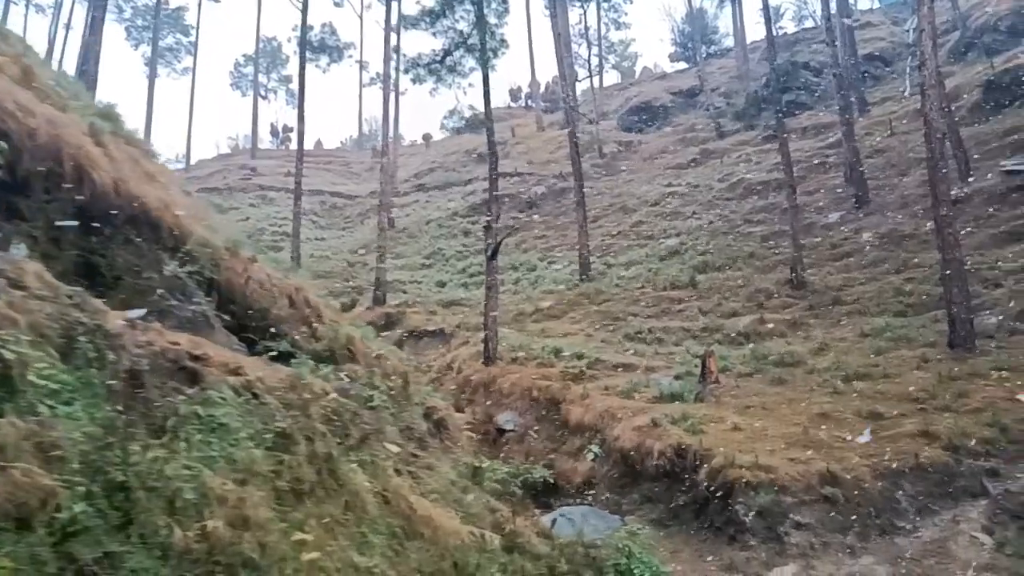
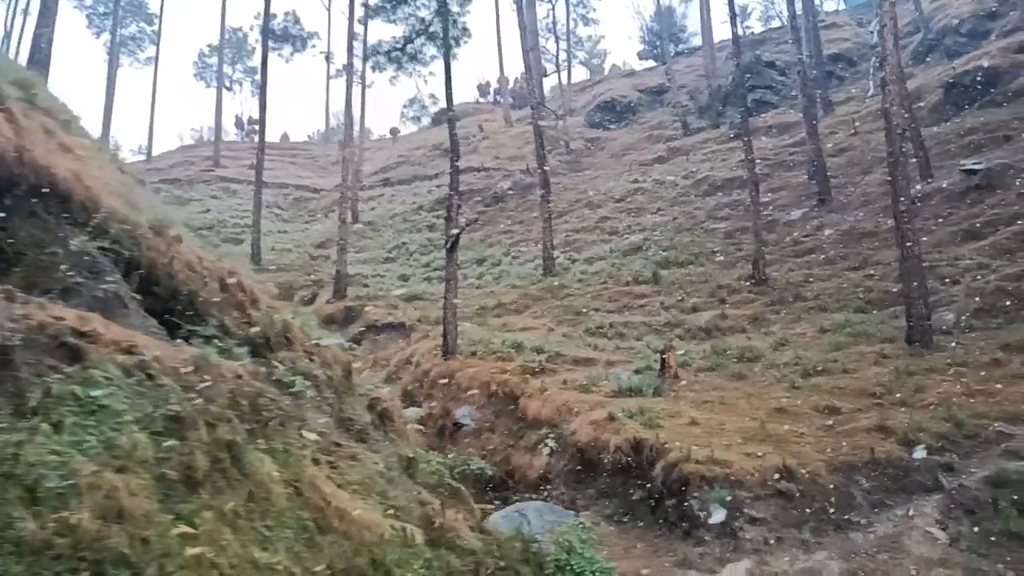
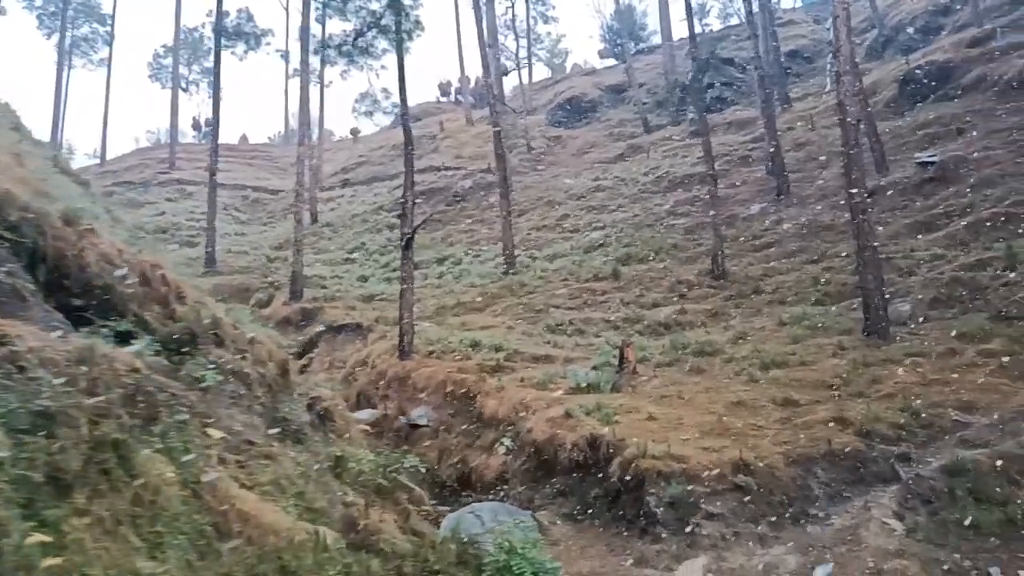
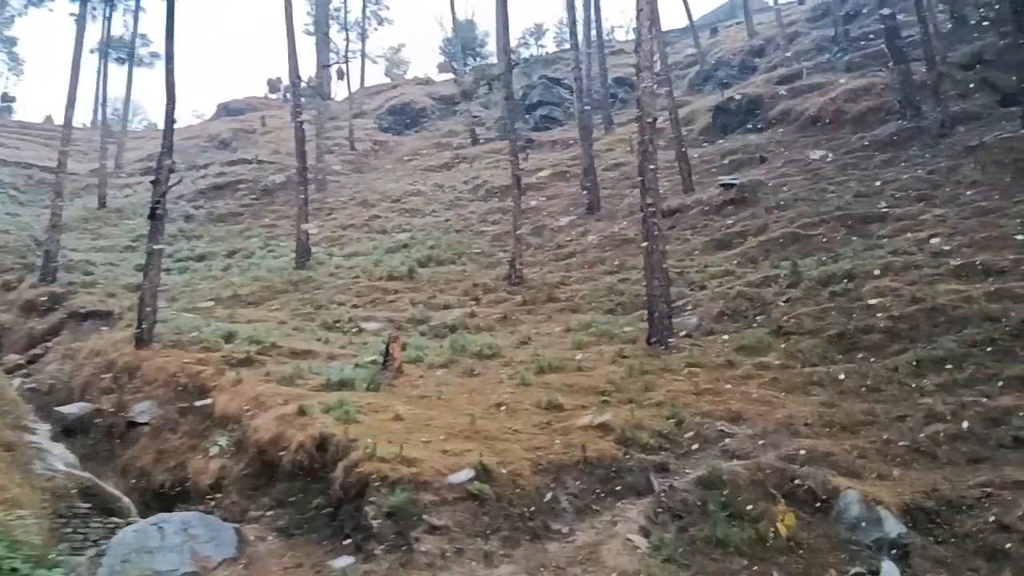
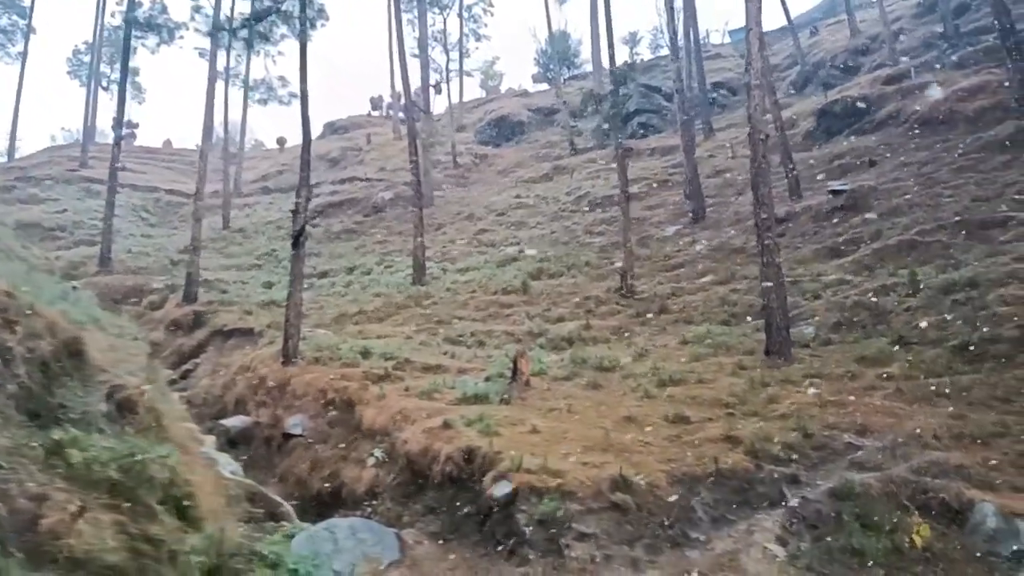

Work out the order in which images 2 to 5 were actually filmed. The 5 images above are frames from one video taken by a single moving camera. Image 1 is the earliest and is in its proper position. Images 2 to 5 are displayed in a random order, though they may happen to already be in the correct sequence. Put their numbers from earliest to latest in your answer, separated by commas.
2, 3, 5, 4
